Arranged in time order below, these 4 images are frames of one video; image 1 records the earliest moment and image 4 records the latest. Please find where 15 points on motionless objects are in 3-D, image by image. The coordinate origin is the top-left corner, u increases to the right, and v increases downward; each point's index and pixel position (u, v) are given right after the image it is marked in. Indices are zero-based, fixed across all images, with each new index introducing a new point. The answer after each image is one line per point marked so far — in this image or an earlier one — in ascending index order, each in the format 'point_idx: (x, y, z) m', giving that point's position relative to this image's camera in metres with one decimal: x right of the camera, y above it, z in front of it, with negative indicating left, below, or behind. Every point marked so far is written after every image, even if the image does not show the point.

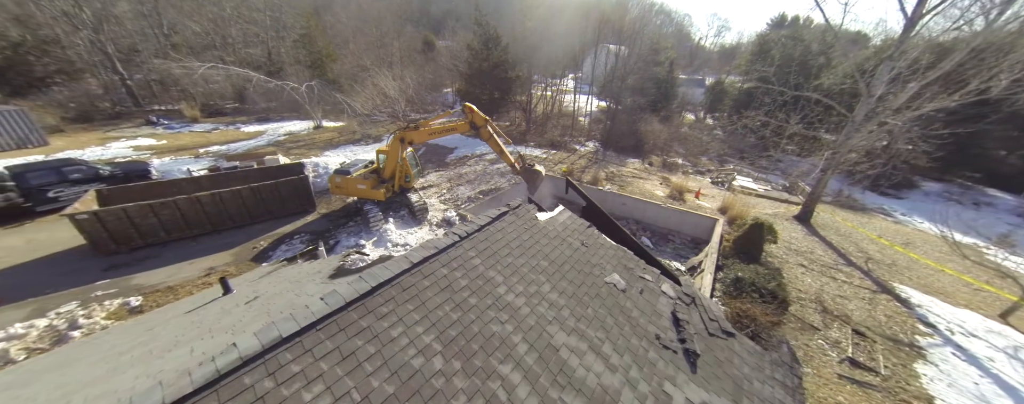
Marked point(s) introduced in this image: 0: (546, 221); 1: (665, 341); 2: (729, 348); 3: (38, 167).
0: (+0.5, -0.3, +5.0) m
1: (+2.0, -1.8, +4.0) m
2: (+3.0, -2.1, +4.3) m
3: (-14.6, +1.0, +9.3) m
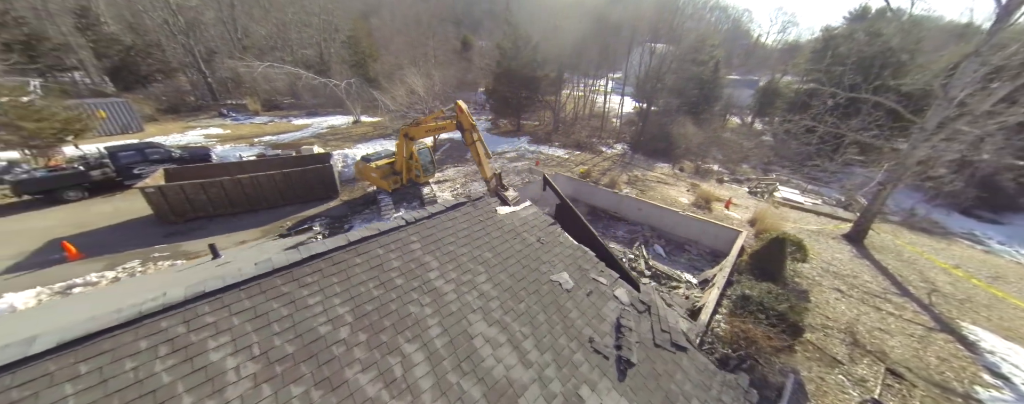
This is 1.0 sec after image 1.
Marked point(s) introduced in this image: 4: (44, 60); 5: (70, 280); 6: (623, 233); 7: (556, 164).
0: (-0.2, -0.2, +5.1) m
1: (+1.1, -1.8, +3.9) m
2: (+2.1, -2.2, +4.0) m
3: (-14.4, +2.0, +11.3) m
4: (-28.2, +8.4, +17.7) m
5: (-11.3, -2.0, +7.6) m
6: (+4.9, -1.4, +13.3) m
7: (+2.6, +2.3, +17.7) m
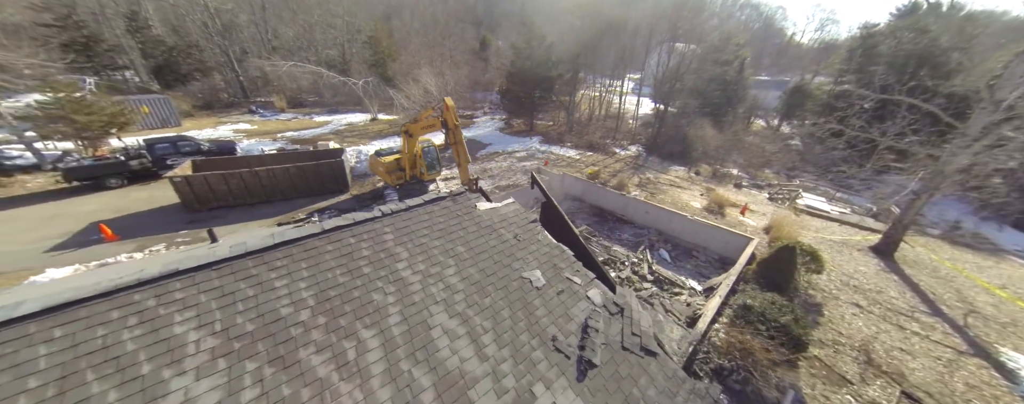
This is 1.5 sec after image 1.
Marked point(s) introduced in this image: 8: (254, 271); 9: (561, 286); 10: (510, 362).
0: (-0.5, -0.2, +5.1) m
1: (+0.6, -1.8, +3.8) m
2: (+1.7, -2.2, +3.9) m
3: (-14.3, +2.5, +12.3) m
4: (-27.4, +9.3, +19.5) m
5: (-11.5, -1.6, +8.4) m
6: (+5.0, -1.5, +13.1) m
7: (+3.1, +2.2, +17.6) m
8: (-2.9, -0.8, +3.3) m
9: (+0.7, -1.3, +4.5) m
10: (0.0, -1.9, +3.5) m
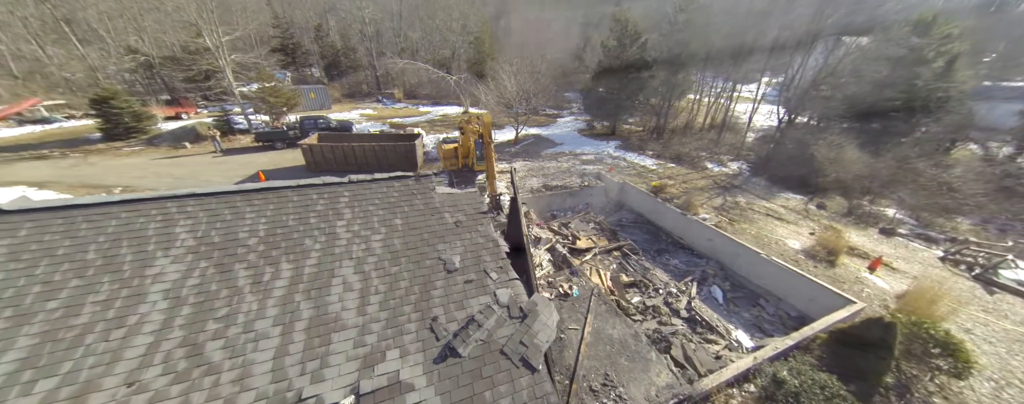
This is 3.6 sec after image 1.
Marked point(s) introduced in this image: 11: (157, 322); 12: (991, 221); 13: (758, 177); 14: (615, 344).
0: (-1.4, +0.1, +5.5) m
1: (-1.0, -1.6, +4.0) m
2: (0.0, -2.2, +3.7) m
3: (-11.4, +4.7, +16.8) m
4: (-20.1, +13.3, +27.8) m
5: (-10.7, +0.3, +12.3) m
6: (+6.2, -2.3, +11.2) m
7: (+6.5, +1.6, +16.0) m
8: (-4.3, 0.0, +4.7) m
9: (-0.6, -1.1, +4.5) m
10: (-1.7, -1.6, +3.9) m
11: (-4.1, -1.4, +3.4) m
12: (+21.5, -0.9, +13.4) m
13: (+14.1, +1.5, +17.1) m
14: (+2.4, -3.3, +7.0) m
